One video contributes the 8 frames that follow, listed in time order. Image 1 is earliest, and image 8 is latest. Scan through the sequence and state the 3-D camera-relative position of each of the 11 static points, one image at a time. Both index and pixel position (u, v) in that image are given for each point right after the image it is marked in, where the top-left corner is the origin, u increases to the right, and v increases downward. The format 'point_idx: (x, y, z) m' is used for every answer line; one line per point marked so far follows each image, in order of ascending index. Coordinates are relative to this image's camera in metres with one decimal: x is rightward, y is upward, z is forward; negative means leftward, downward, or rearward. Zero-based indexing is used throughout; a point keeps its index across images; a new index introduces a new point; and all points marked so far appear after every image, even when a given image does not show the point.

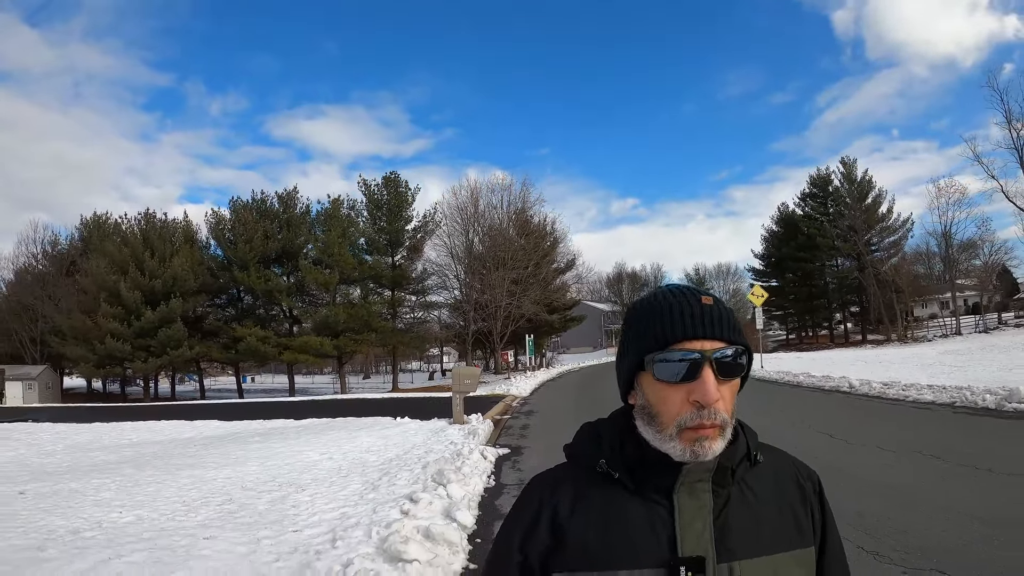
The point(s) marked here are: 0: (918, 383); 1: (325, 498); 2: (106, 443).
0: (+9.5, -2.2, +13.6) m
1: (-1.8, -2.0, +5.7) m
2: (-8.0, -3.1, +11.7) m
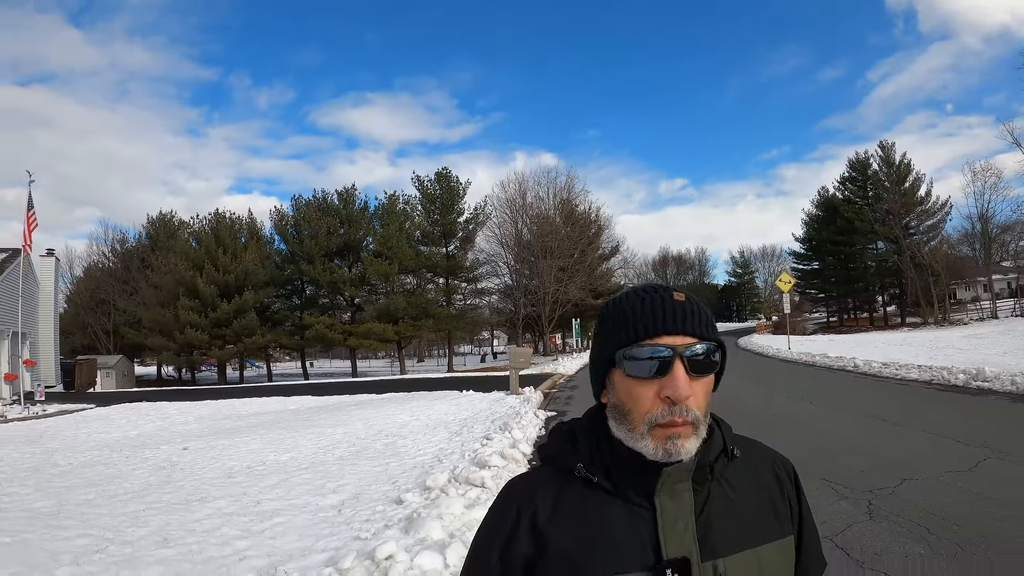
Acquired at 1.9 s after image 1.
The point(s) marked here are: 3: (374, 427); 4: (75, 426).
0: (+10.6, -2.0, +15.0) m
1: (-1.3, -2.1, +7.9) m
2: (-7.0, -3.1, +14.4) m
3: (-2.3, -2.3, +9.5) m
4: (-10.4, -3.4, +14.2) m
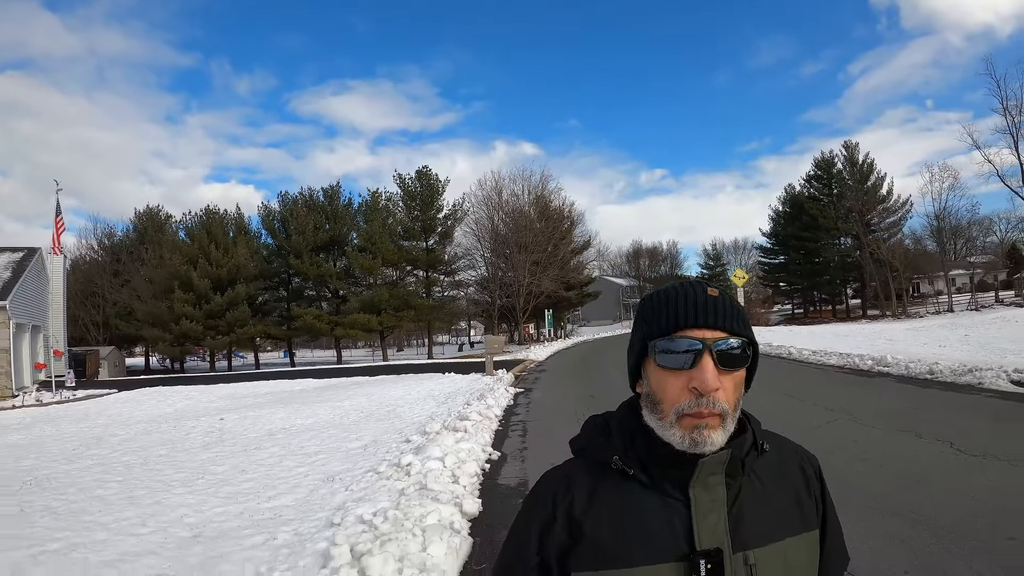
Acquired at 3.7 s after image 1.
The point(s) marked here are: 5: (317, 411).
0: (+10.0, -1.9, +17.4) m
1: (-1.7, -2.1, +9.9) m
2: (-7.6, -2.9, +16.2) m
3: (-2.8, -2.2, +11.5) m
4: (-11.0, -3.3, +15.9) m
5: (-3.7, -2.3, +11.0) m
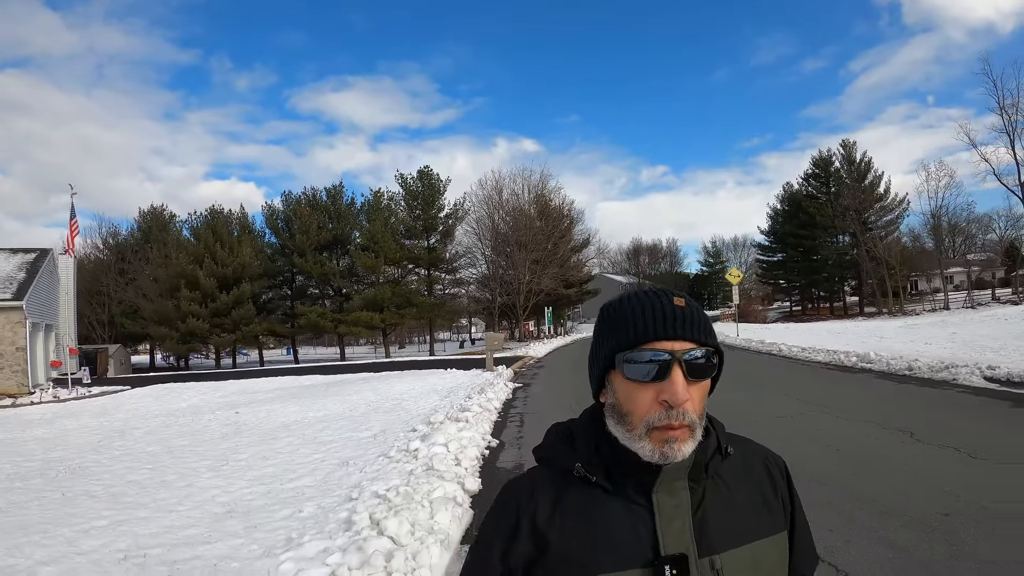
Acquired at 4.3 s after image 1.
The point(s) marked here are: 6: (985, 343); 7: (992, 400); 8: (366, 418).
0: (+10.0, -1.9, +18.0) m
1: (-1.7, -2.1, +10.6) m
2: (-7.6, -2.9, +16.9) m
3: (-2.8, -2.3, +12.1) m
4: (-11.0, -3.2, +16.5) m
5: (-3.8, -2.4, +11.6) m
6: (+12.1, -1.4, +14.6) m
7: (+7.7, -1.8, +9.4) m
8: (-2.4, -2.1, +9.4) m
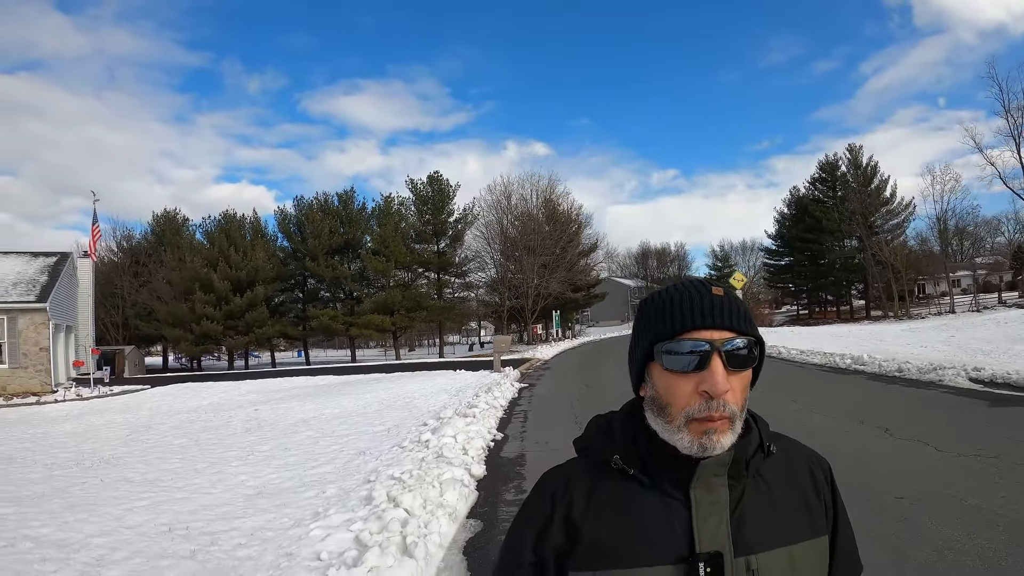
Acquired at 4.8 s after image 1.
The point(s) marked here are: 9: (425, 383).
0: (+10.2, -2.0, +18.4) m
1: (-1.6, -2.2, +11.1) m
2: (-7.4, -3.0, +17.5) m
3: (-2.7, -2.3, +12.7) m
4: (-10.8, -3.4, +17.3) m
5: (-3.7, -2.4, +12.2) m
6: (+12.3, -1.5, +15.0) m
7: (+7.8, -1.9, +9.8) m
8: (-2.3, -2.2, +10.0) m
9: (-2.1, -2.4, +14.2) m
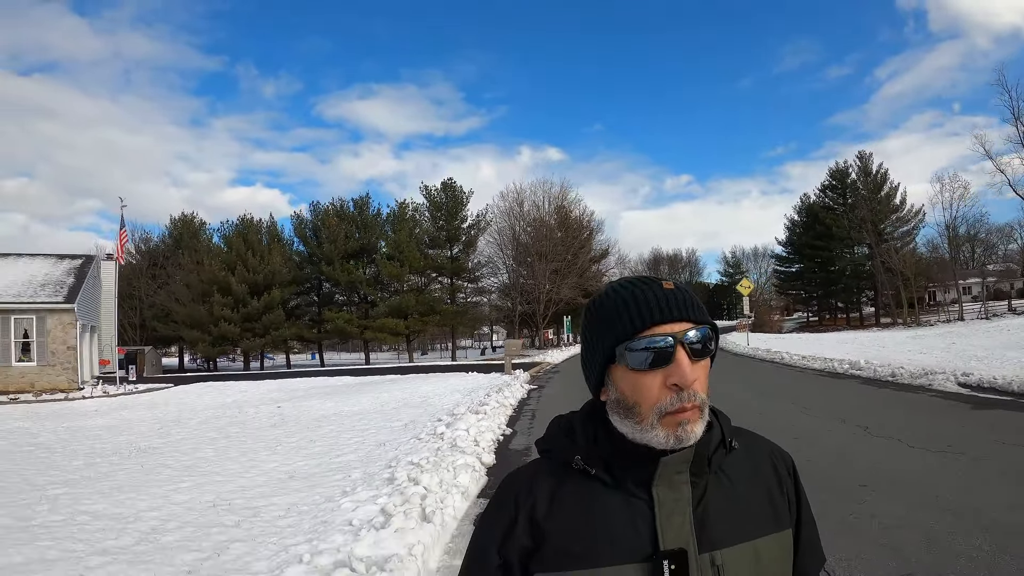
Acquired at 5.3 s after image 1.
0: (+10.5, -2.2, +18.9) m
1: (-1.4, -2.3, +11.8) m
2: (-7.1, -3.2, +18.3) m
3: (-2.4, -2.5, +13.4) m
4: (-10.5, -3.5, +18.1) m
5: (-3.5, -2.6, +12.9) m
6: (+12.5, -1.7, +15.4) m
7: (+8.0, -2.1, +10.3) m
8: (-2.2, -2.3, +10.7) m
9: (-1.9, -2.5, +14.9) m
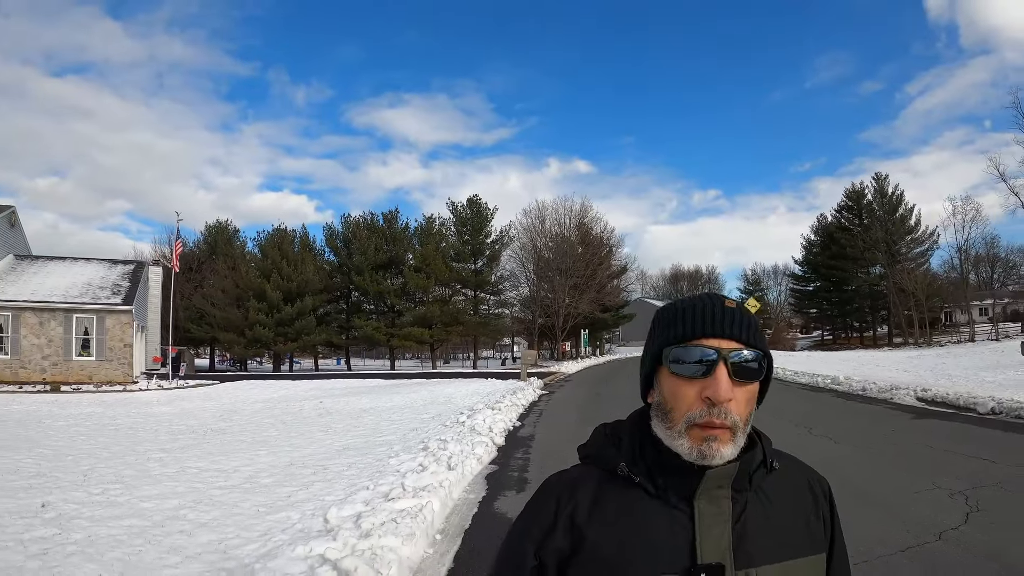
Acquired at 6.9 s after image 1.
0: (+11.0, -3.0, +20.3) m
1: (-1.1, -2.7, +13.7) m
2: (-6.6, -3.5, +20.4) m
3: (-2.1, -2.8, +15.3) m
4: (-10.0, -3.8, +20.3) m
5: (-3.1, -2.9, +14.9) m
6: (+12.9, -2.5, +16.7) m
7: (+8.2, -2.6, +11.8) m
8: (-1.9, -2.7, +12.6) m
9: (-1.5, -2.9, +16.8) m
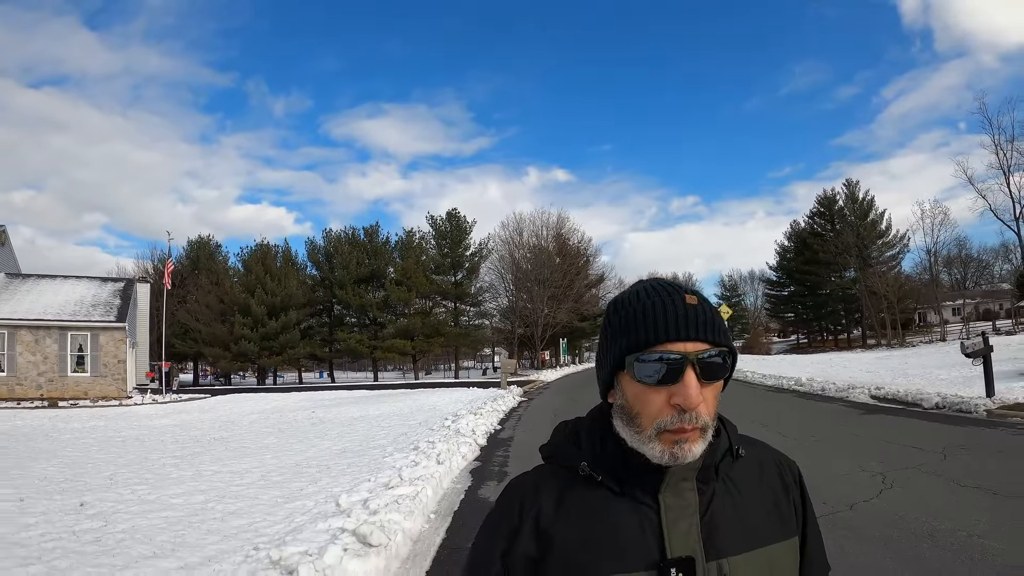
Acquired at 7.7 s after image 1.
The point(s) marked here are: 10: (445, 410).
0: (+10.3, -3.2, +21.2) m
1: (-1.6, -3.0, +14.2) m
2: (-7.3, -4.1, +20.7) m
3: (-2.7, -3.2, +15.7) m
4: (-10.7, -4.4, +20.5) m
5: (-3.7, -3.3, +15.3) m
6: (+12.4, -2.6, +17.7) m
7: (+7.7, -2.7, +12.6) m
8: (-2.4, -3.0, +13.1) m
9: (-2.1, -3.3, +17.3) m
10: (-1.8, -2.9, +13.3) m
